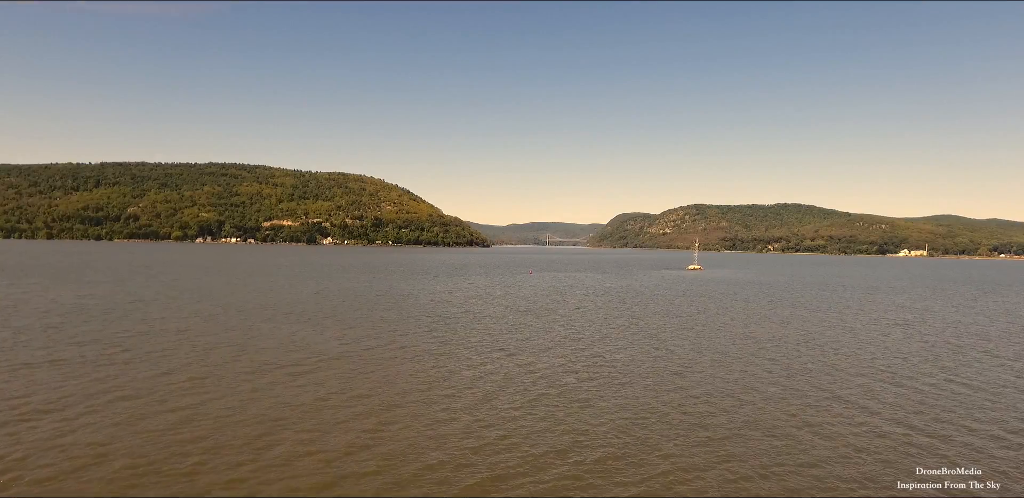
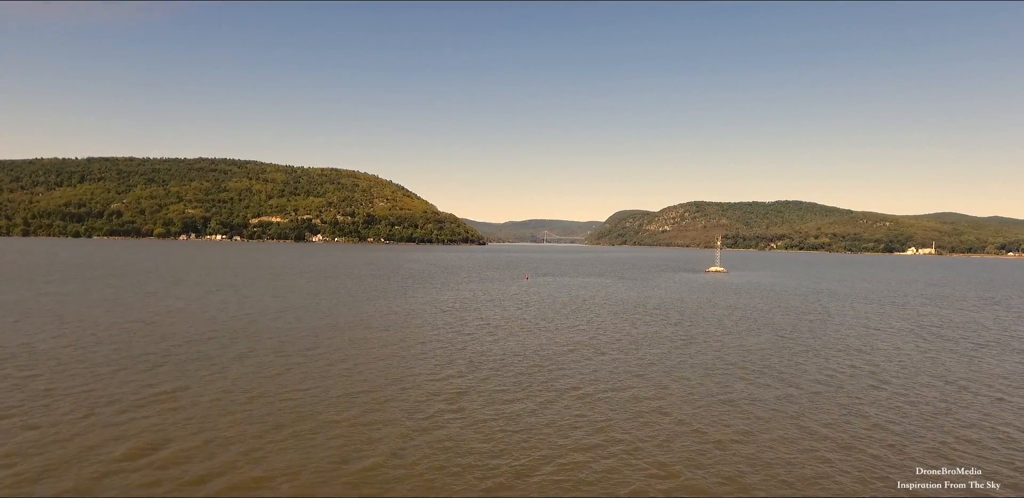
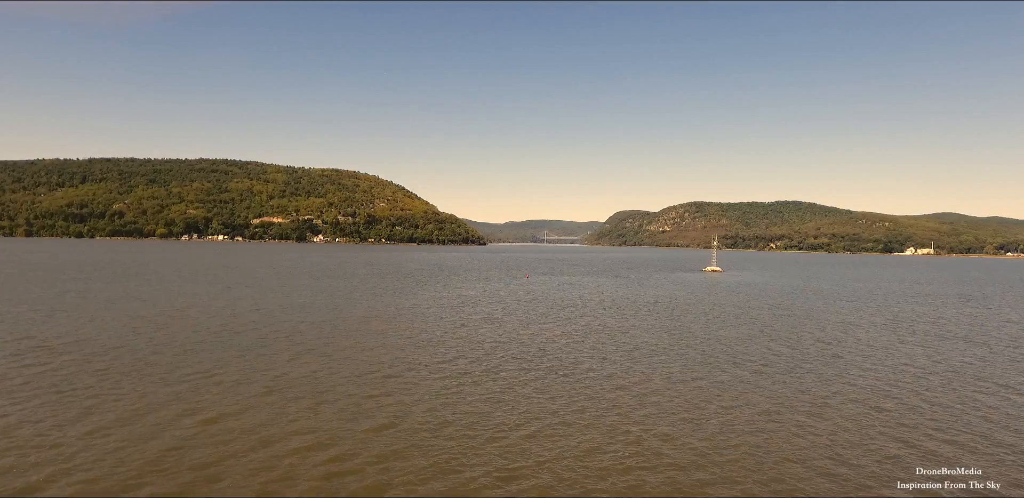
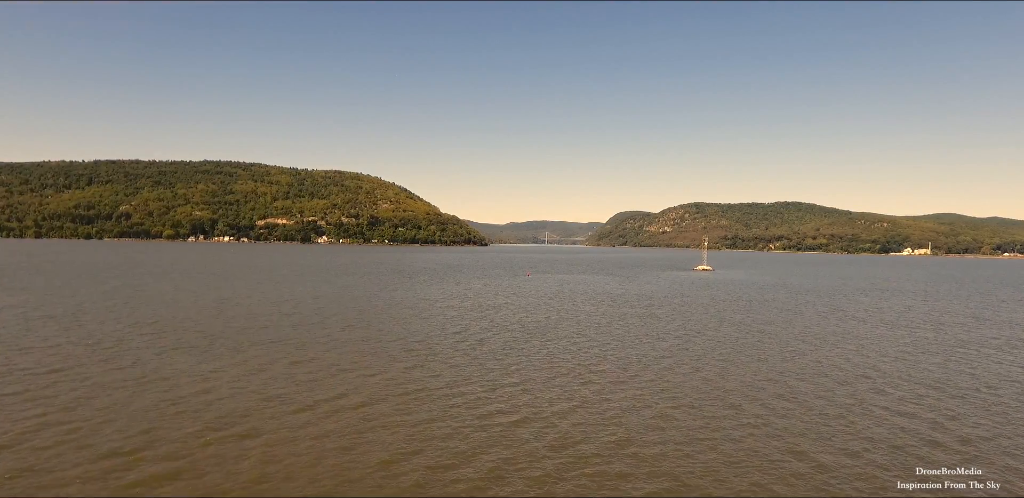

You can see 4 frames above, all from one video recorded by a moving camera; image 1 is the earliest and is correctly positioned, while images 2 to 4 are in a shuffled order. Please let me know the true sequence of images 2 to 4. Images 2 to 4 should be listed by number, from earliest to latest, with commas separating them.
4, 3, 2
